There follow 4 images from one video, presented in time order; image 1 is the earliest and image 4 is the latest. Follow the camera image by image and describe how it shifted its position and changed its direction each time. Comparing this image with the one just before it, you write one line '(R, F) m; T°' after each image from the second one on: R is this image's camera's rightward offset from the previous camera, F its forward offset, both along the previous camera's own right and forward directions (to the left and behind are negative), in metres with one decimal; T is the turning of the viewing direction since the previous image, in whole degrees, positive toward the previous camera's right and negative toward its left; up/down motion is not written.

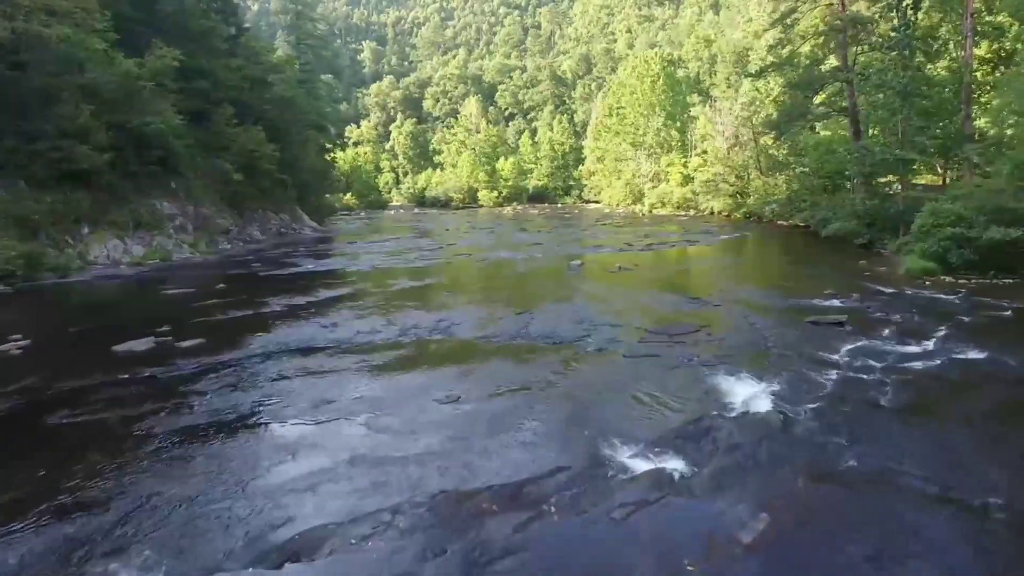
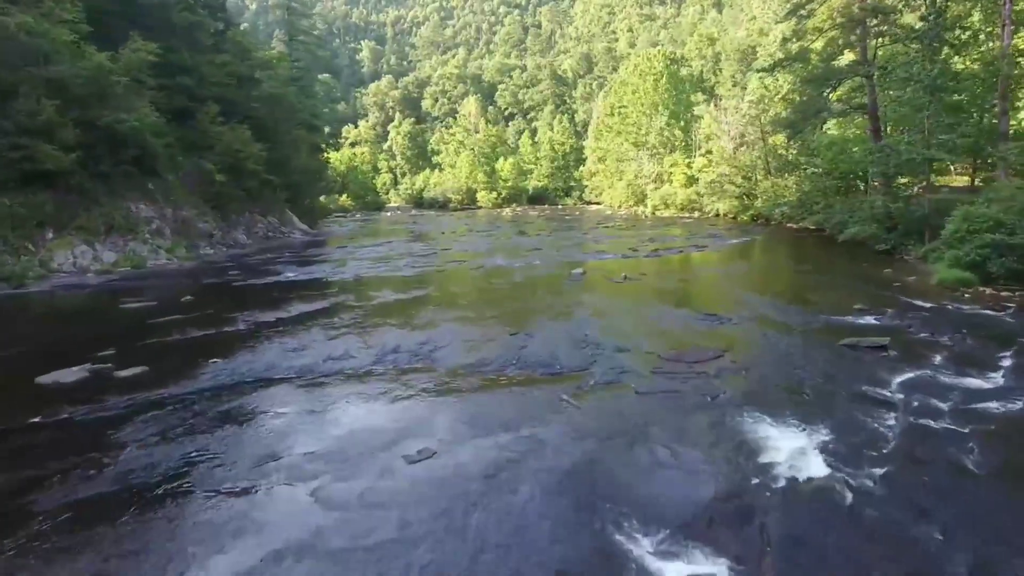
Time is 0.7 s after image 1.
(+0.1, +1.5) m; 0°
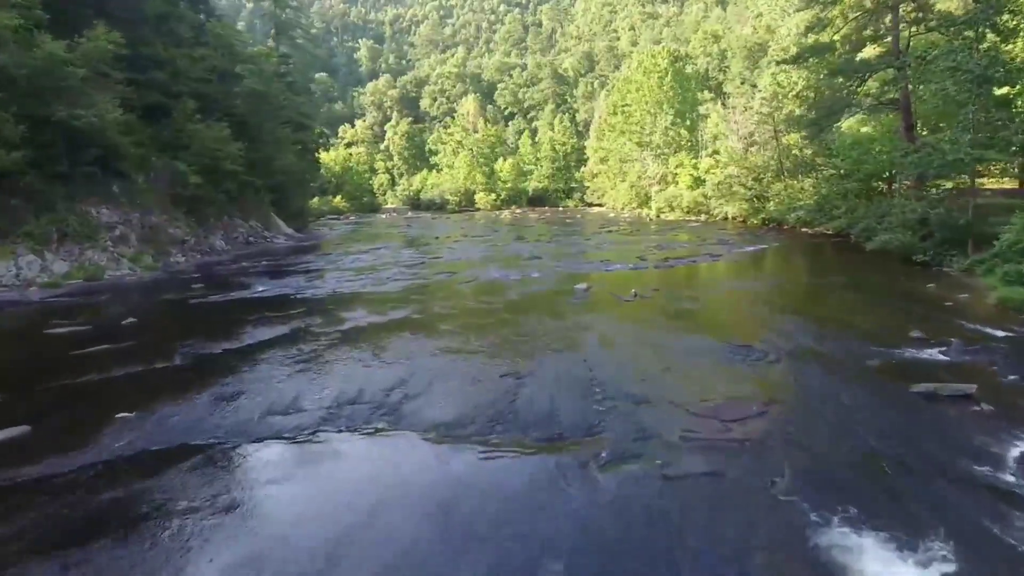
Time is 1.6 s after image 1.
(+0.1, +2.1) m; 0°
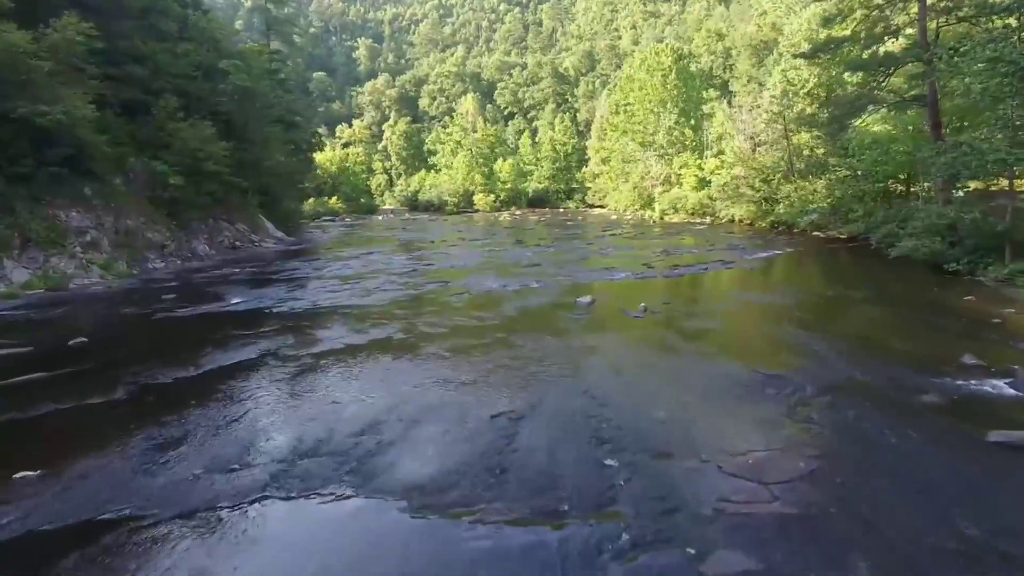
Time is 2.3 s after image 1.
(0.0, +1.4) m; 0°
